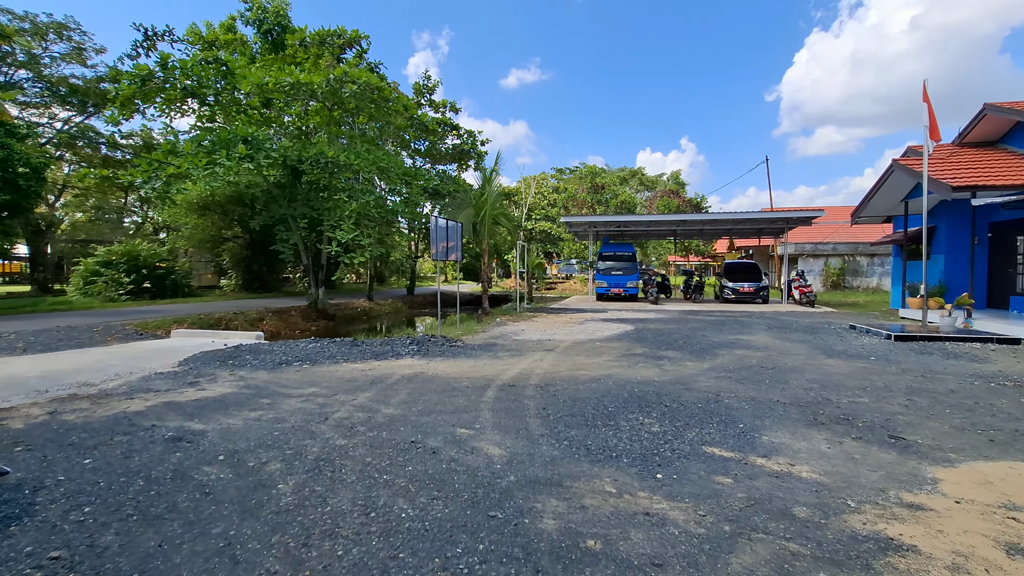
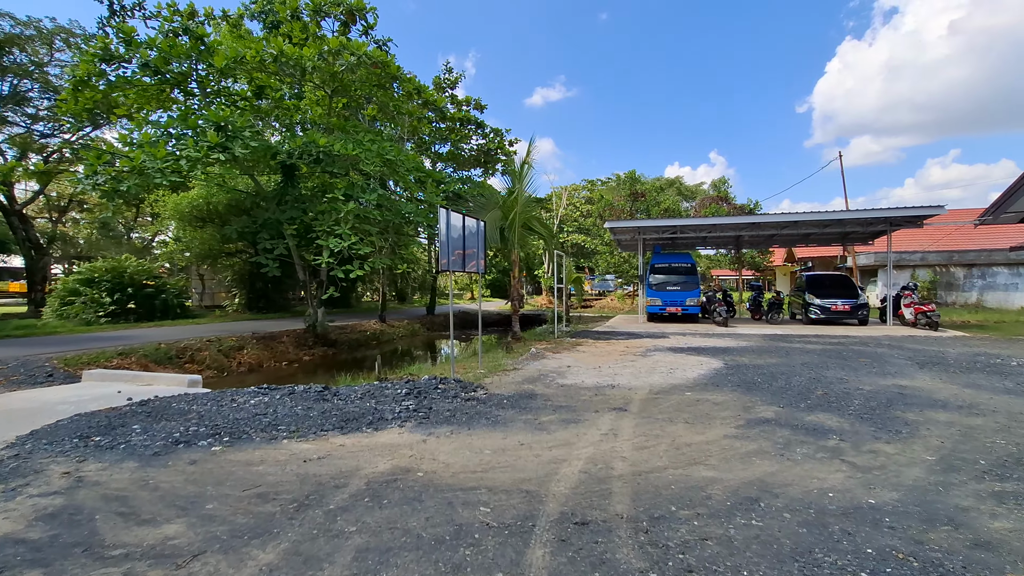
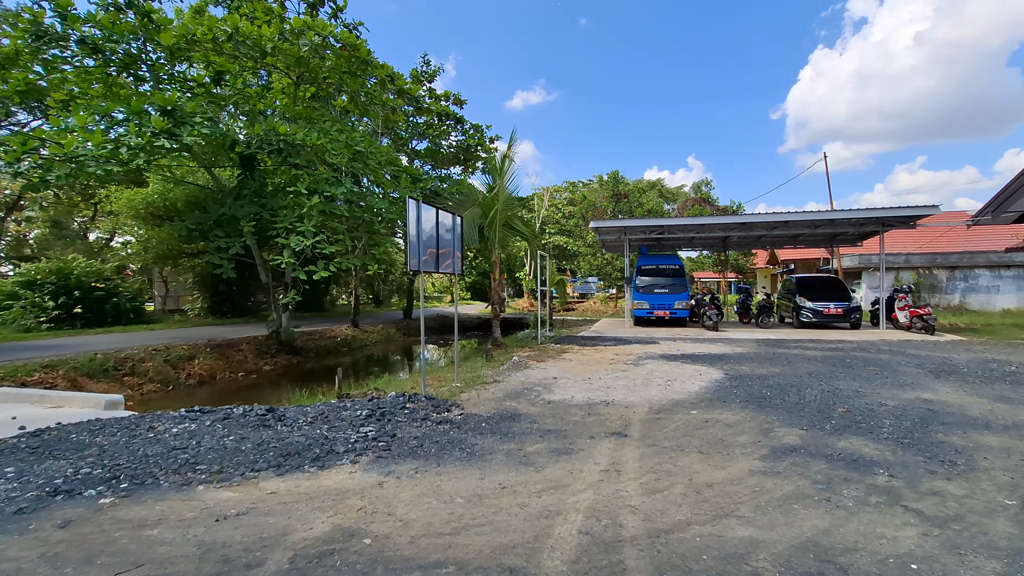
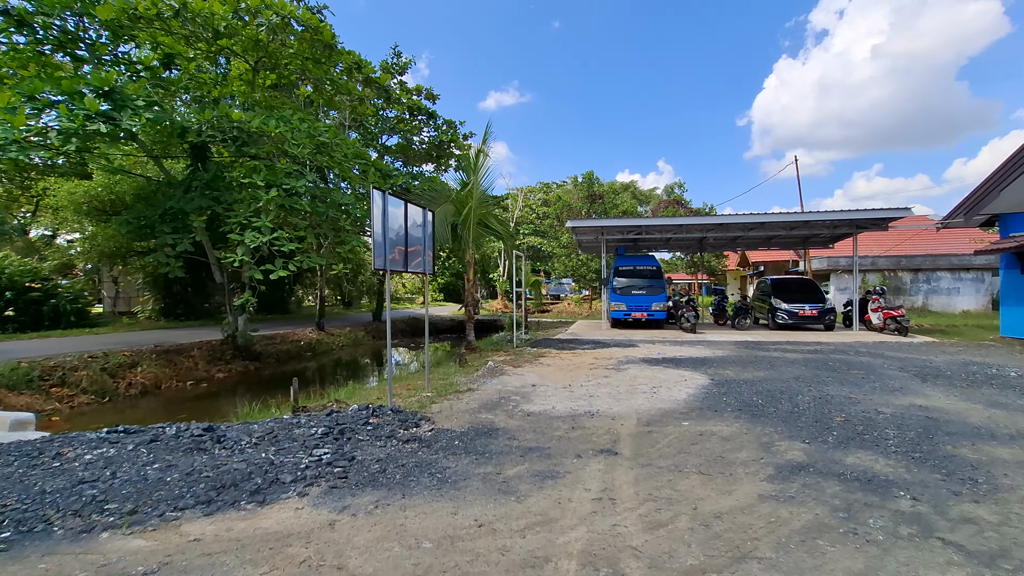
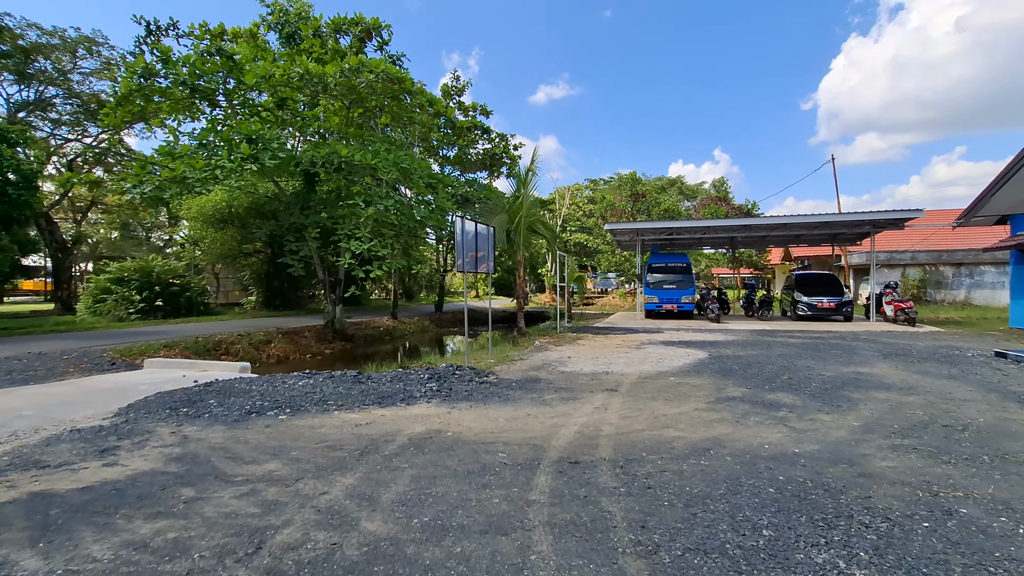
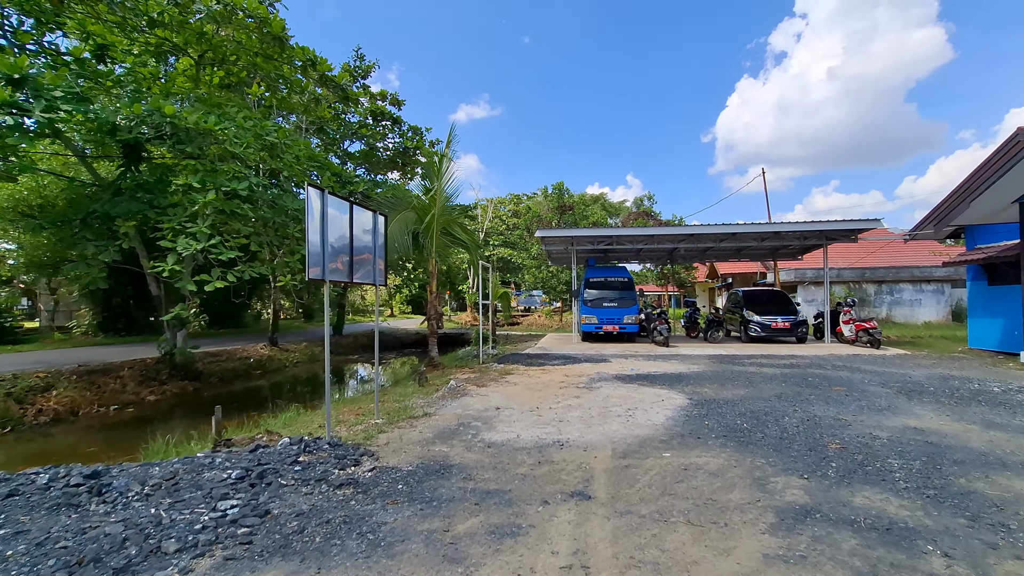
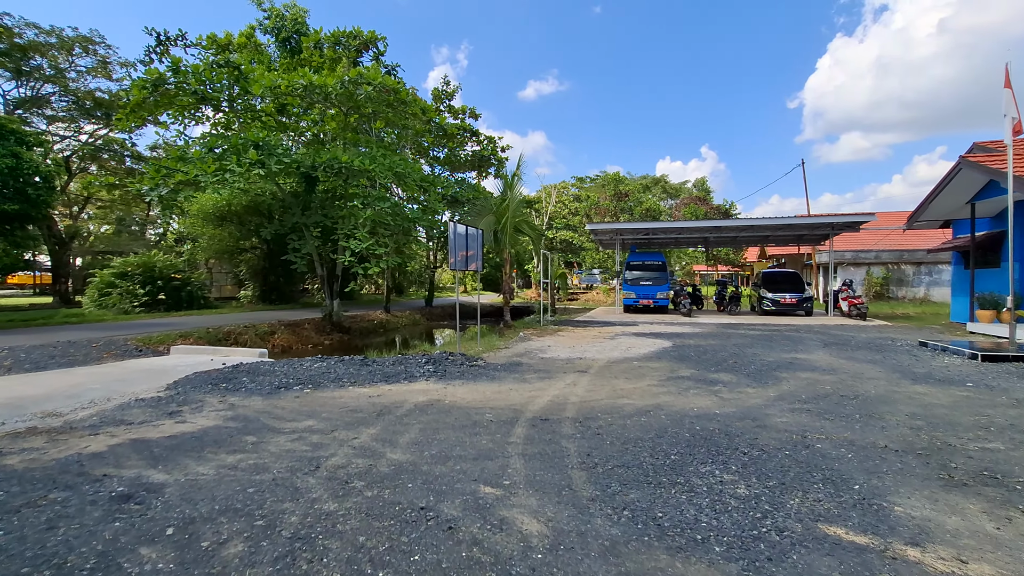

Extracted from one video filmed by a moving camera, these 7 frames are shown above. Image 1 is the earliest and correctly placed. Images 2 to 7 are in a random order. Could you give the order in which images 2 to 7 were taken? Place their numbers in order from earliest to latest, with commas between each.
7, 5, 2, 3, 4, 6
